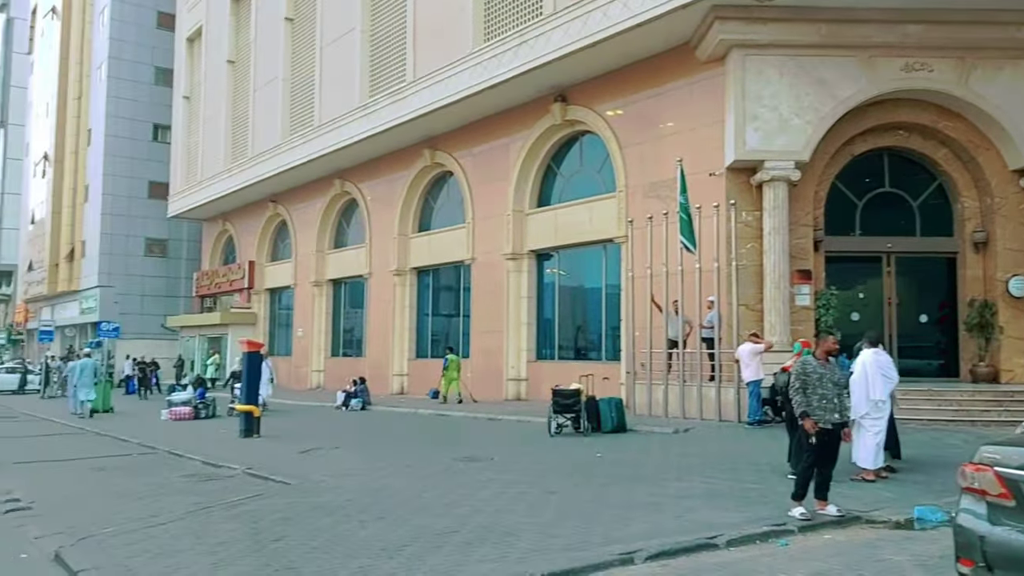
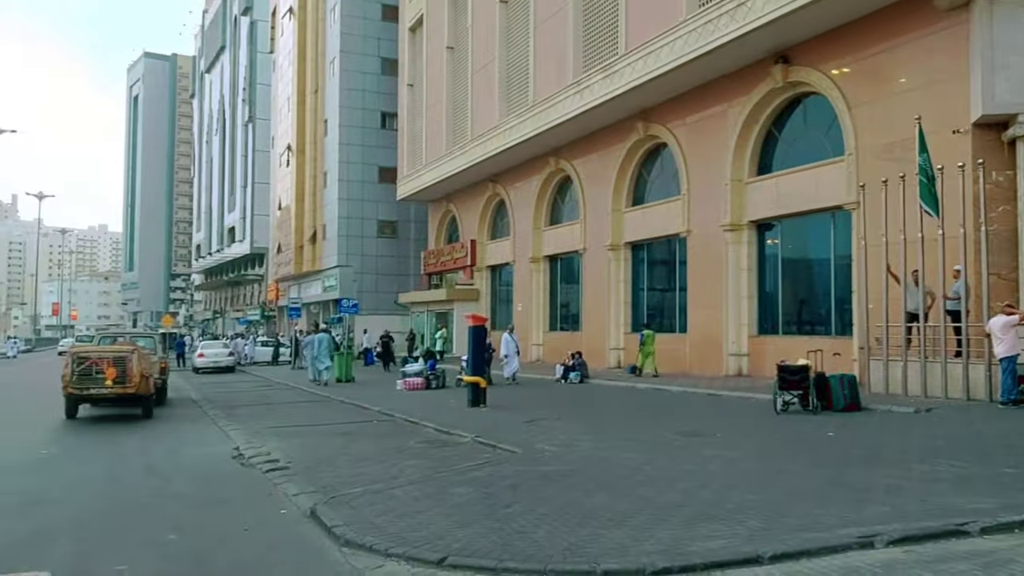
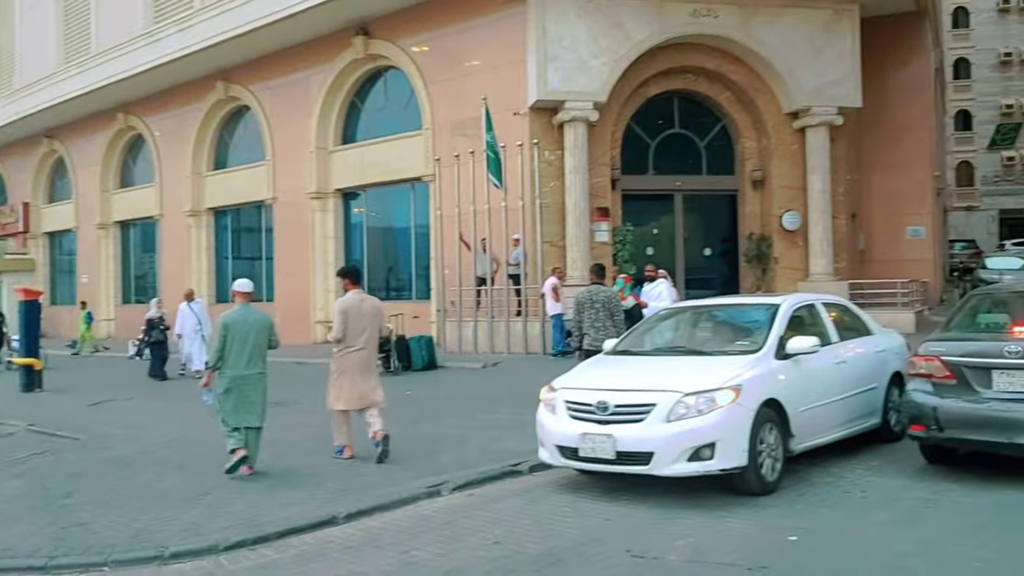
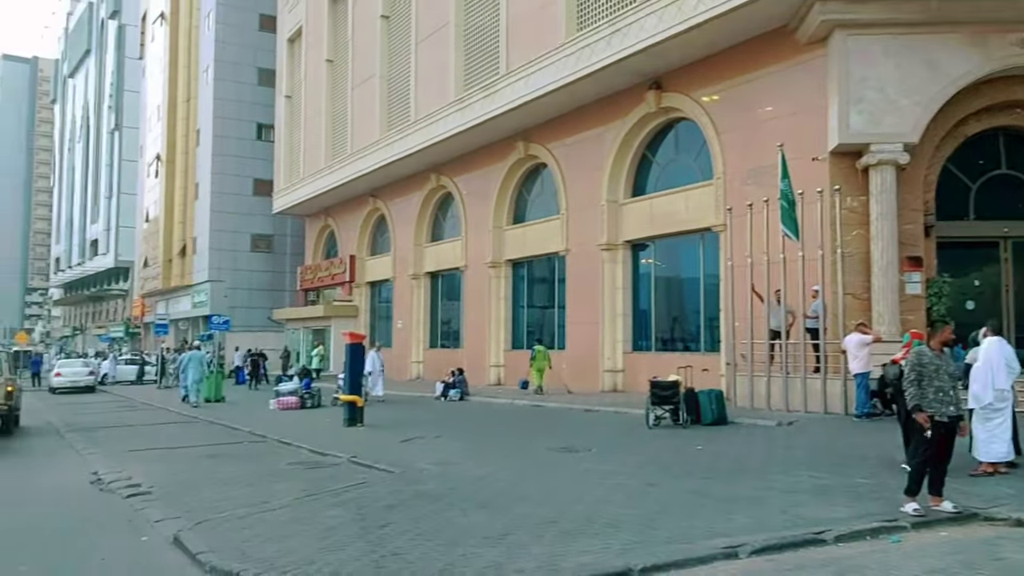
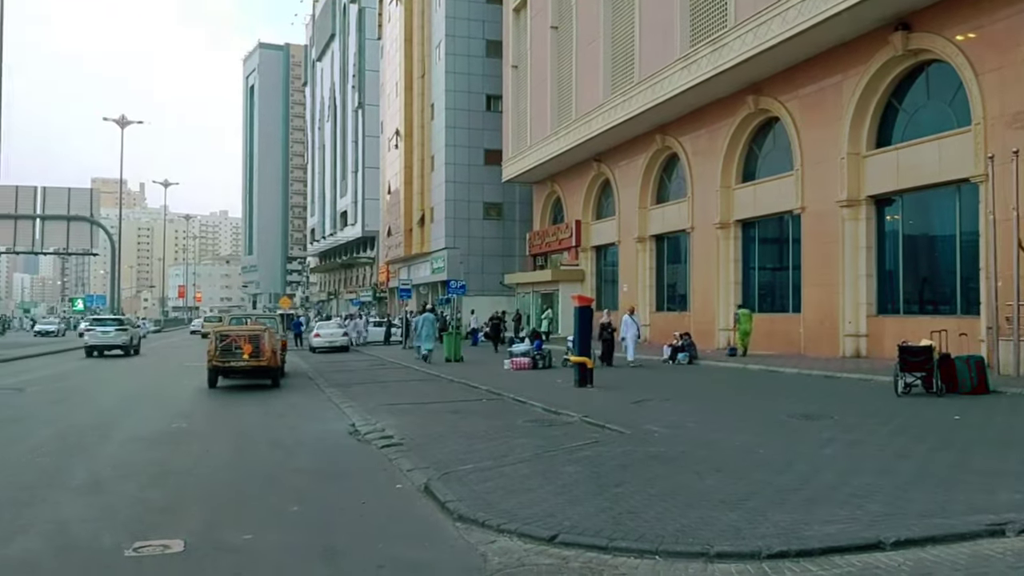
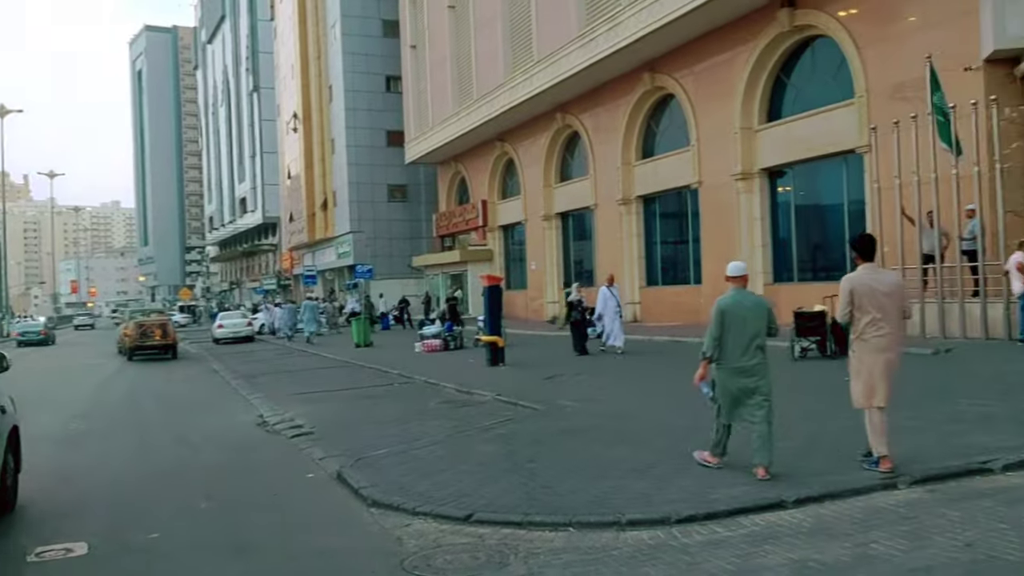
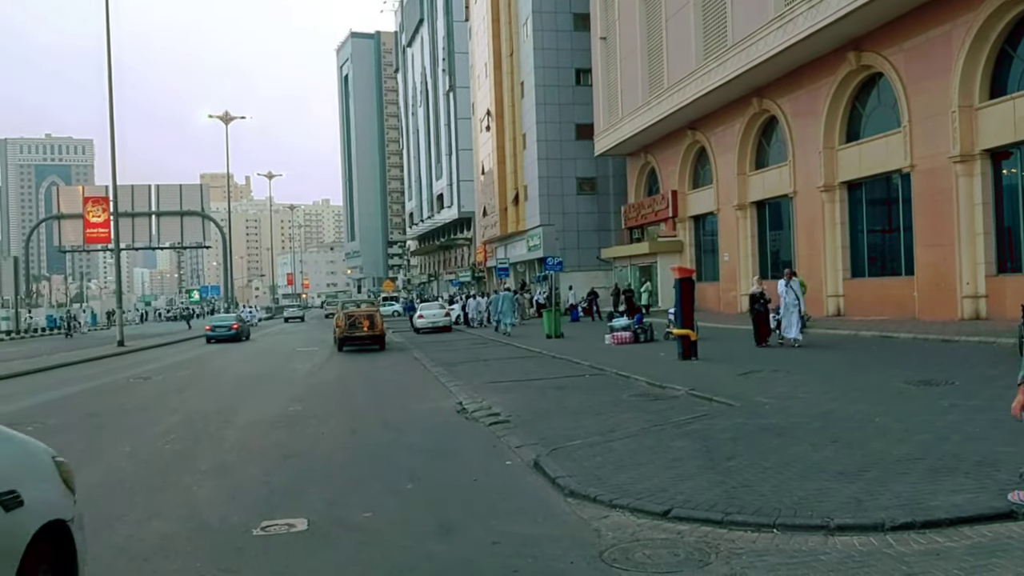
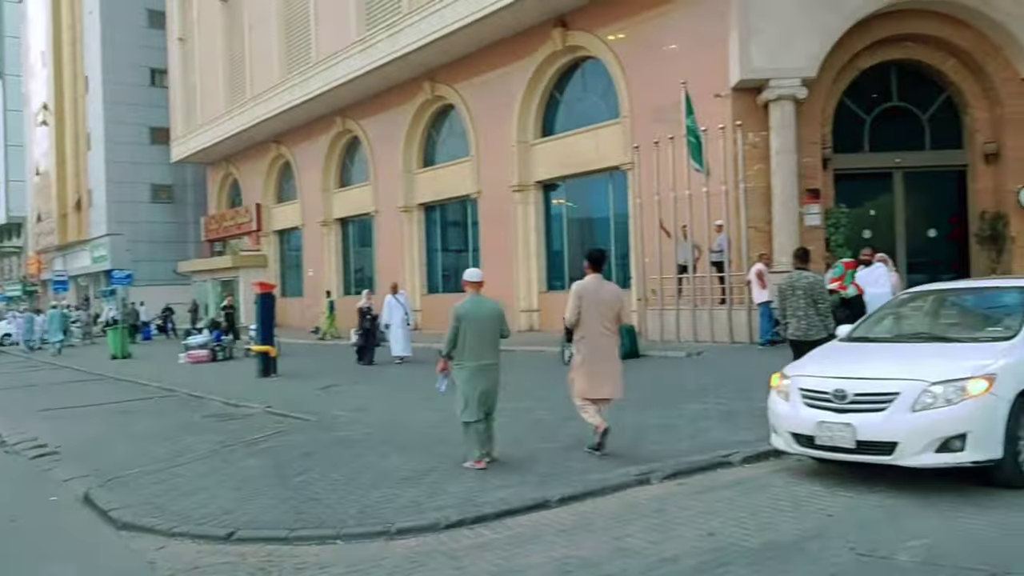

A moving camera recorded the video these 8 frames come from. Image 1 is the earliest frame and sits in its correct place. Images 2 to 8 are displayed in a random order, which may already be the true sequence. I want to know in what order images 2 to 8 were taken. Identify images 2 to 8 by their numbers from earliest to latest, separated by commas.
4, 2, 5, 7, 6, 8, 3
